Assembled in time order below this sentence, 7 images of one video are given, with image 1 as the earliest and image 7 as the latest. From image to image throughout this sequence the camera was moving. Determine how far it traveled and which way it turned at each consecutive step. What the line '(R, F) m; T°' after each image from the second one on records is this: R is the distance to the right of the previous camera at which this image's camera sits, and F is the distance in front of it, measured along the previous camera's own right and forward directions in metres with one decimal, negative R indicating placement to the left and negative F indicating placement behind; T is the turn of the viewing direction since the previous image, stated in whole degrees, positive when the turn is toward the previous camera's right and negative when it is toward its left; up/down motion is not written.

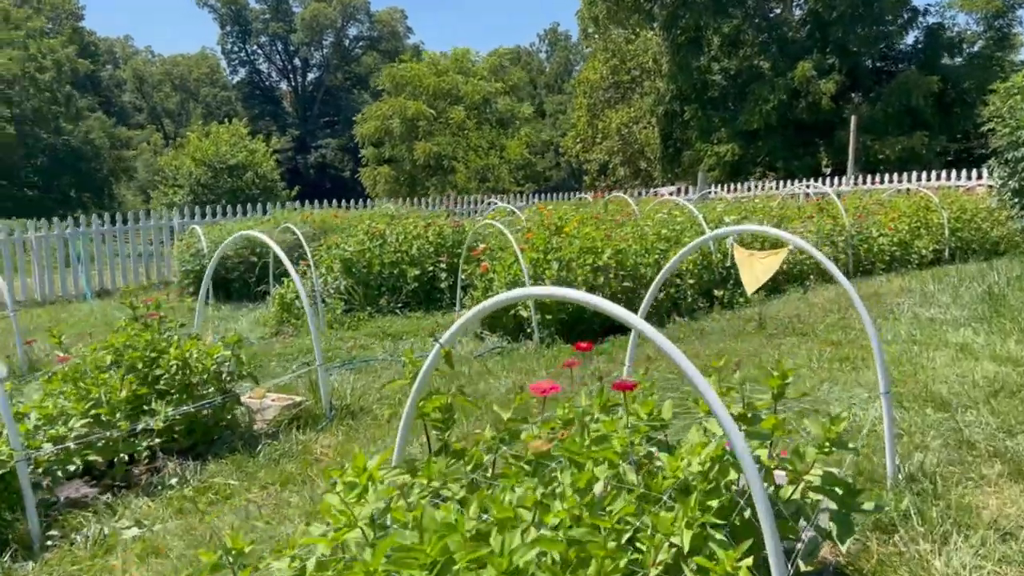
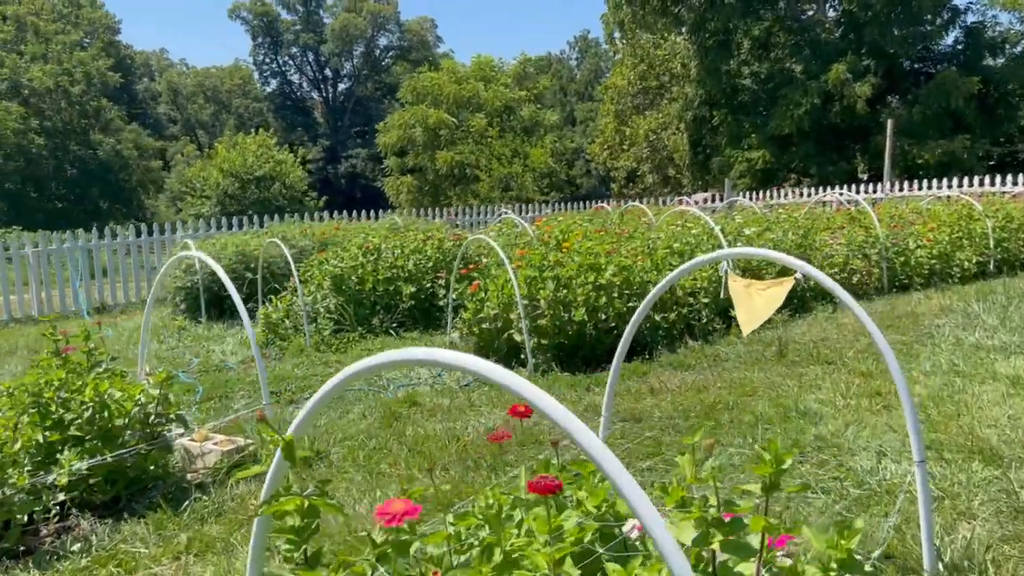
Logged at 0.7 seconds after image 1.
(+0.2, +0.6) m; -2°
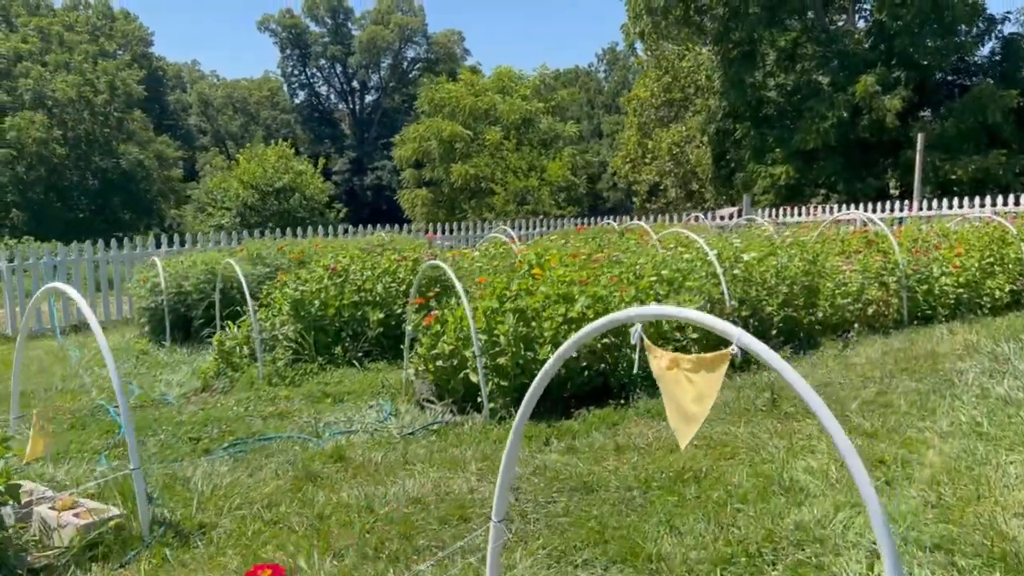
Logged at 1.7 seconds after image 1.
(+0.4, +0.7) m; -2°
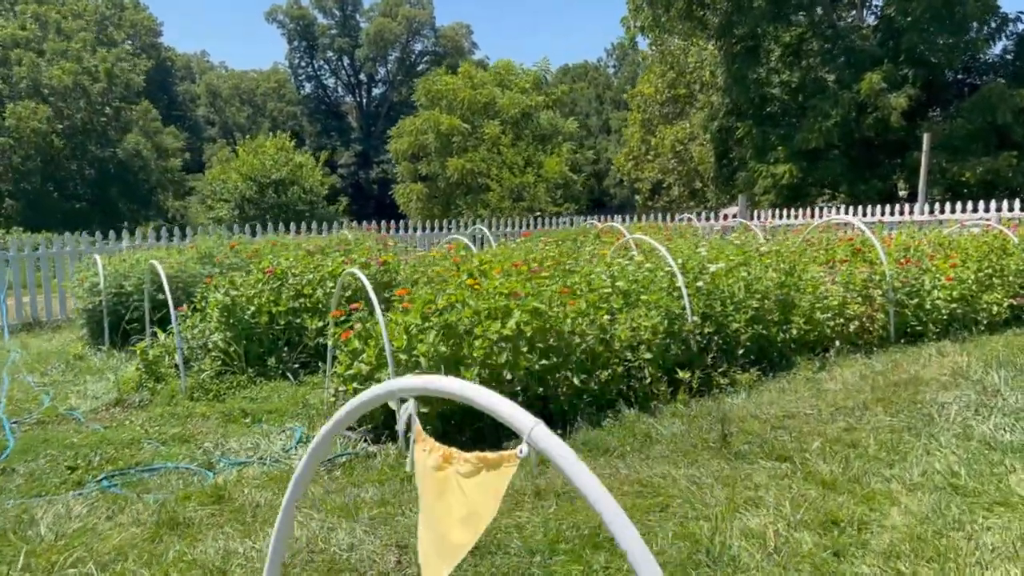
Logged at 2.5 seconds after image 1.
(+0.4, +0.5) m; -1°
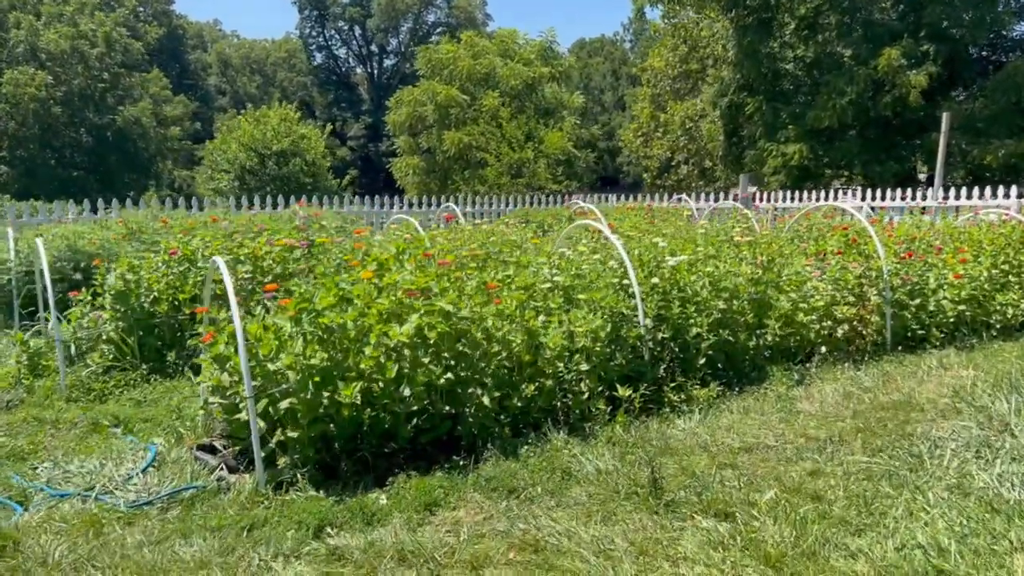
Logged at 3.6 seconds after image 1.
(+0.5, +0.8) m; -1°
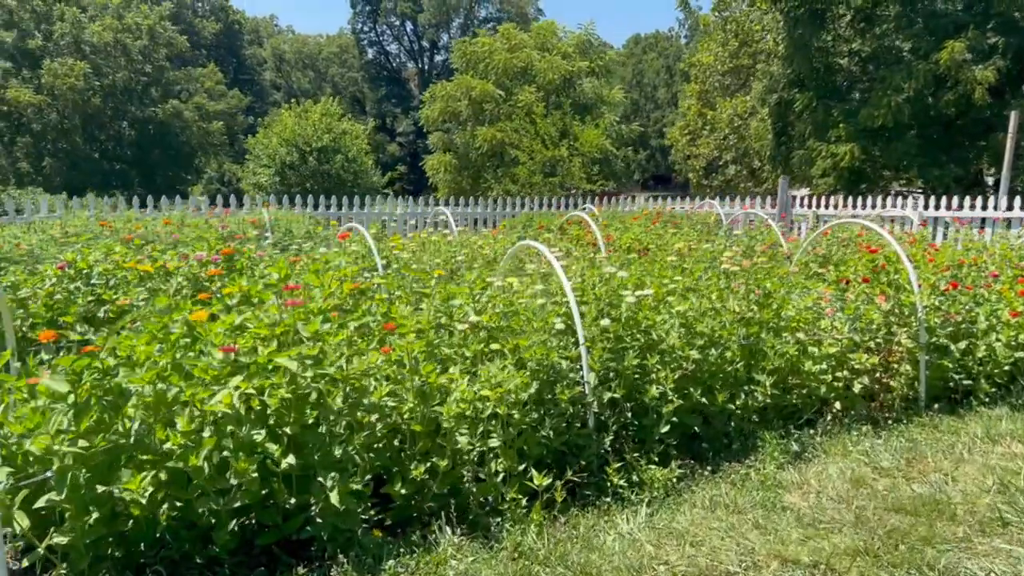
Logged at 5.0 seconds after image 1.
(+0.5, +1.0) m; -3°
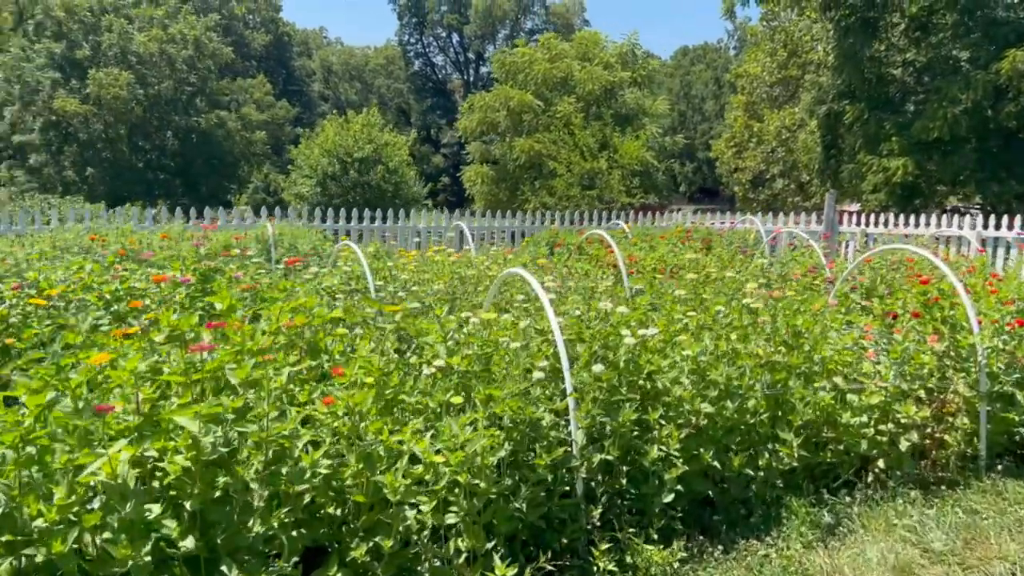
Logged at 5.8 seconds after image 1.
(+0.2, +0.5) m; -3°
